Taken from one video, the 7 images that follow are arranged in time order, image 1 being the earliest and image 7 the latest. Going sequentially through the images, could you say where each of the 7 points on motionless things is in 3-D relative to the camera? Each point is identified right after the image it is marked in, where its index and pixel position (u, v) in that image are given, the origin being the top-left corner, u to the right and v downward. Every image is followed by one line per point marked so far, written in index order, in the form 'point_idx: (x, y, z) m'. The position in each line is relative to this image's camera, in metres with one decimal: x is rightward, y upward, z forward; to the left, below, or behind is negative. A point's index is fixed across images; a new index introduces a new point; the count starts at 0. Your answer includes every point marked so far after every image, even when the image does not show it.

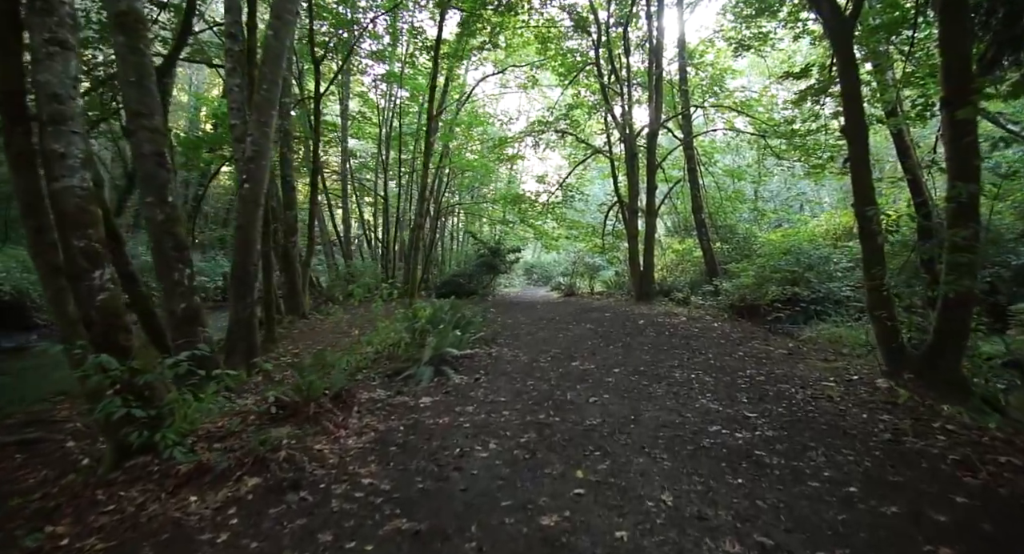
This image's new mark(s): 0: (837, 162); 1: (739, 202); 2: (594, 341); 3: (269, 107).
0: (+9.2, +3.3, +12.4) m
1: (+8.4, +2.8, +16.2) m
2: (+1.3, -1.1, +7.2) m
3: (-3.0, +2.1, +5.3) m
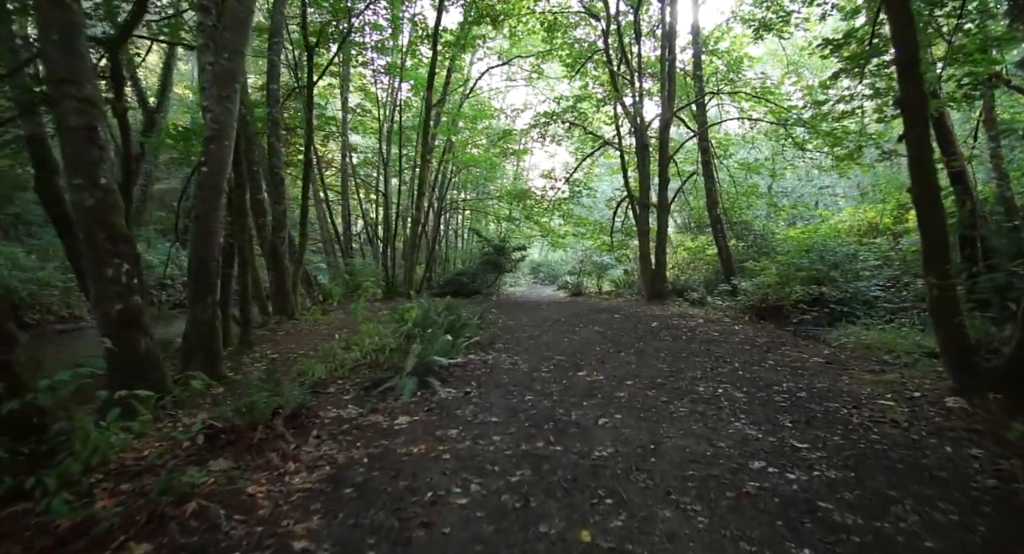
0: (+9.3, +3.3, +11.5) m
1: (+8.6, +2.8, +15.3) m
2: (+1.3, -1.0, +6.5) m
3: (-3.0, +2.1, +4.7) m
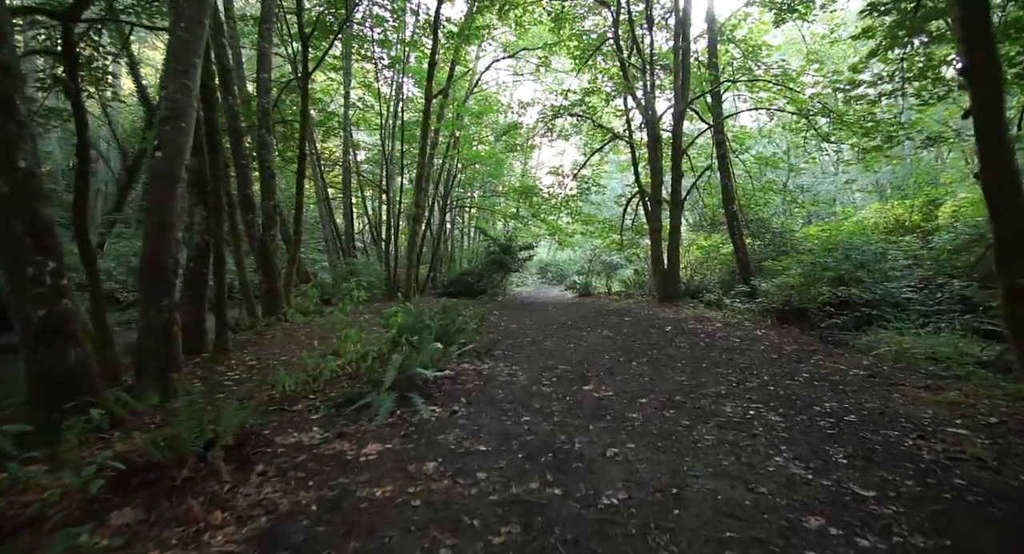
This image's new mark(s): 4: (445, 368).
0: (+9.4, +3.3, +10.7) m
1: (+8.7, +2.8, +14.5) m
2: (+1.3, -1.0, +5.9) m
3: (-3.0, +2.1, +4.1) m
4: (-0.7, -1.0, +4.8) m
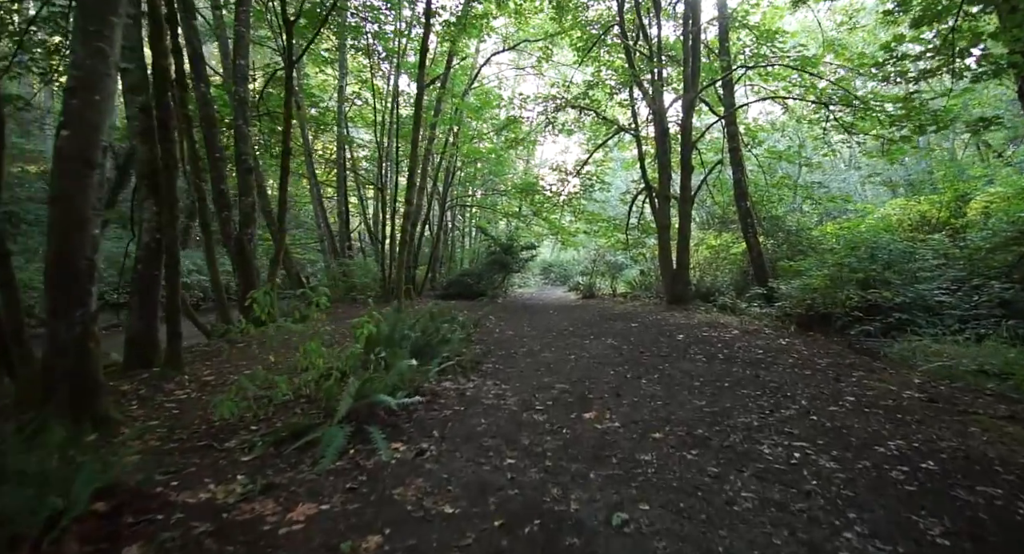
0: (+9.3, +3.3, +9.9) m
1: (+8.7, +2.8, +13.7) m
2: (+1.2, -1.1, +5.1) m
3: (-3.2, +2.1, +3.4) m
4: (-0.9, -1.0, +4.1) m
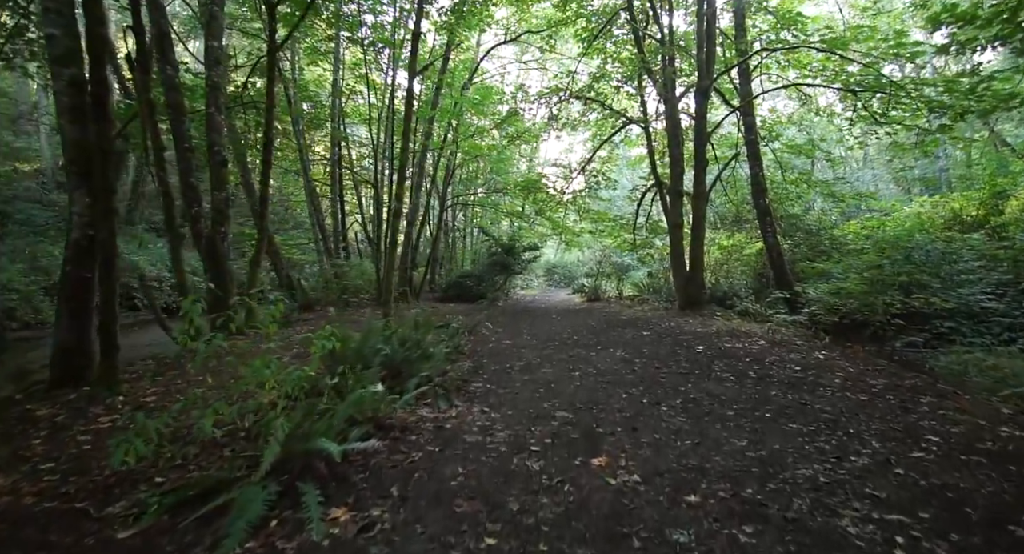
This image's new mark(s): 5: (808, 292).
0: (+9.3, +3.2, +9.0) m
1: (+8.7, +2.7, +12.8) m
2: (+1.2, -1.1, +4.3) m
3: (-3.2, +2.0, +2.6) m
4: (-0.9, -1.1, +3.3) m
5: (+6.2, -0.3, +9.2) m
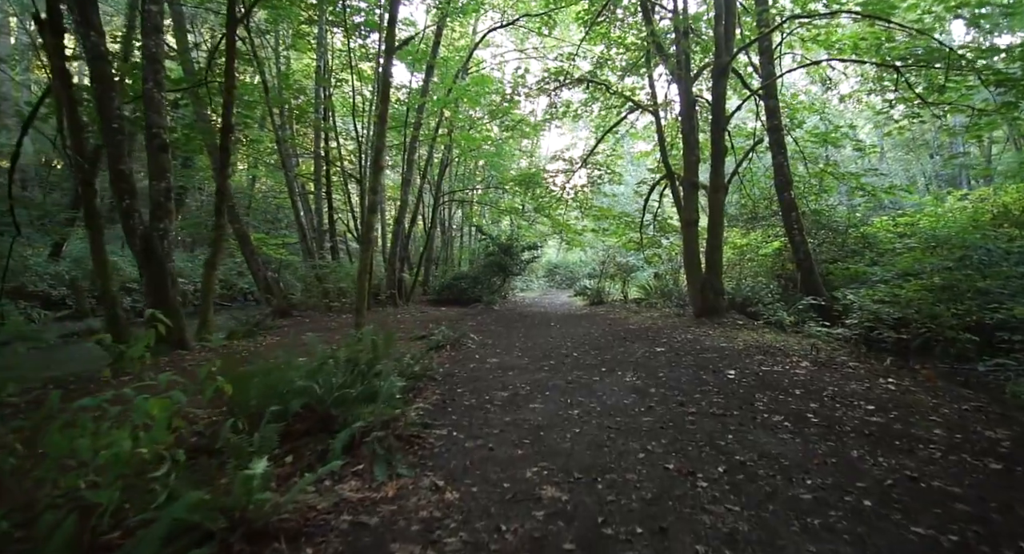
0: (+9.1, +3.1, +7.7) m
1: (+8.6, +2.6, +11.5) m
2: (+1.0, -1.2, +3.0) m
3: (-3.5, +2.0, +1.4) m
4: (-1.1, -1.2, +2.0) m
5: (+6.1, -0.4, +8.0) m
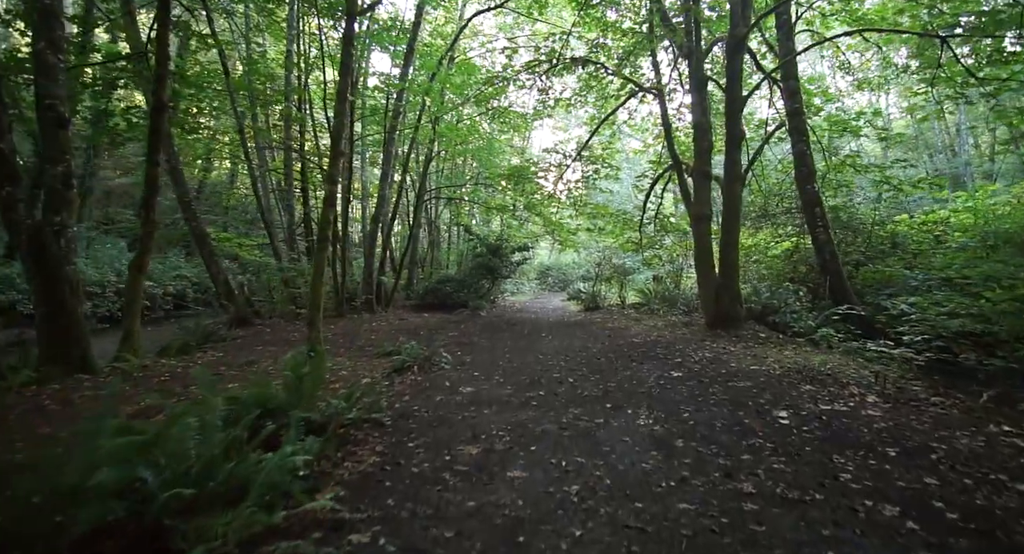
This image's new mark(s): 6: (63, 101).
0: (+8.9, +3.0, +6.5) m
1: (+8.3, +2.5, +10.4) m
2: (+0.8, -1.3, +1.7) m
3: (-3.6, +1.9, +0.1) m
4: (-1.3, -1.2, +0.7) m
5: (+5.8, -0.5, +6.8) m
6: (-5.9, +2.3, +5.7) m
